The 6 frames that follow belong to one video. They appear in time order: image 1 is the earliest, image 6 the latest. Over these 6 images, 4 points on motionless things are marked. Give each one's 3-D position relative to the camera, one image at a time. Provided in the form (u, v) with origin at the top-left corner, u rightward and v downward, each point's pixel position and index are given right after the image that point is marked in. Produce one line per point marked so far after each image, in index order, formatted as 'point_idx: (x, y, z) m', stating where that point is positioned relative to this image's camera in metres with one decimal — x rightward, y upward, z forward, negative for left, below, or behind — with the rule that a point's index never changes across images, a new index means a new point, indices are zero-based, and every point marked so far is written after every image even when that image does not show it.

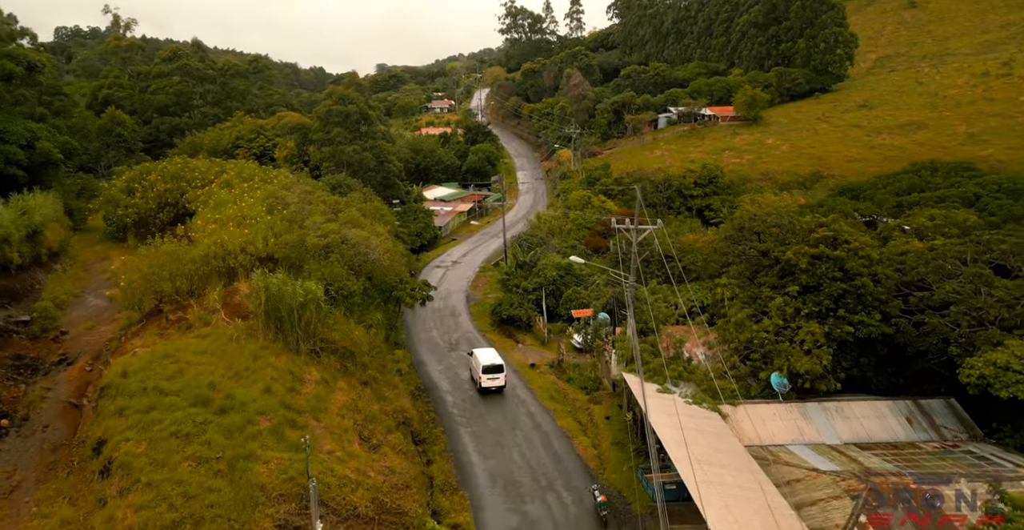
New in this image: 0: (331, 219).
0: (-5.4, +1.3, +18.8) m
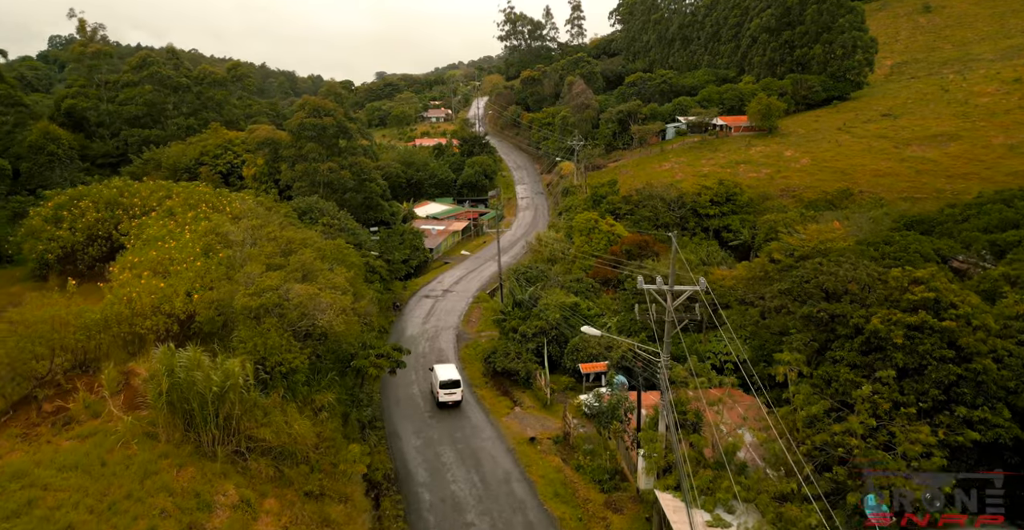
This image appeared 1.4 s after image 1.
0: (-5.5, 0.0, +15.0) m
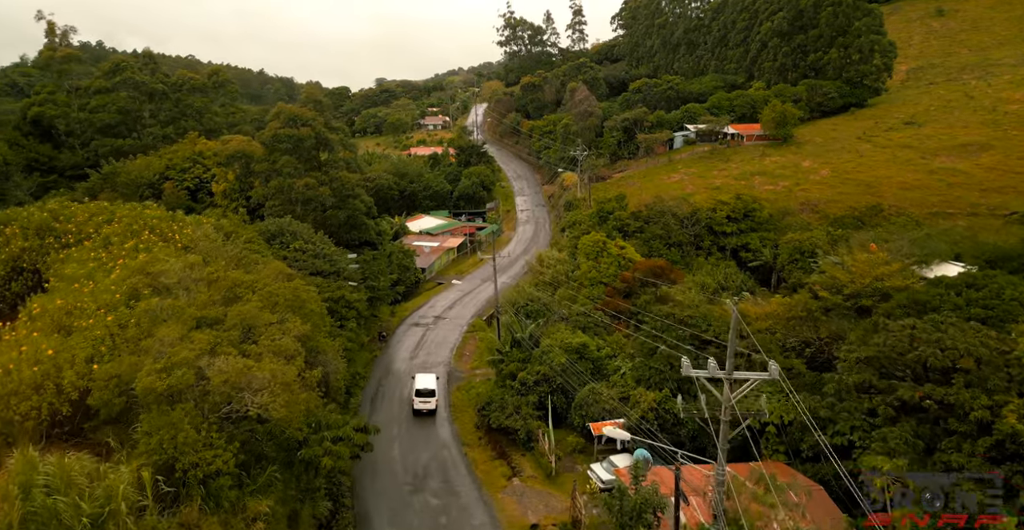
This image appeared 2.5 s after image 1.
0: (-5.6, -1.0, +11.9) m
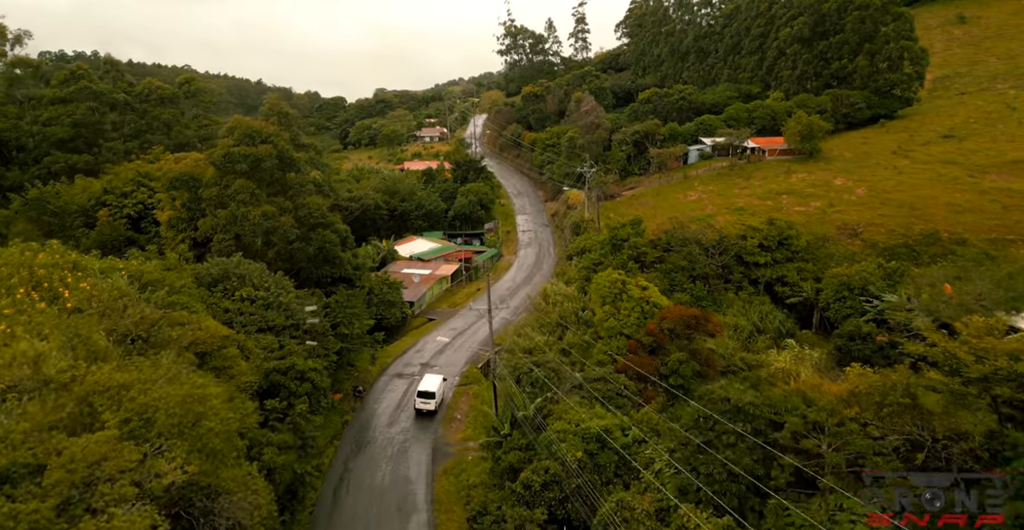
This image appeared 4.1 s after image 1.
0: (-5.6, -2.4, +7.4) m
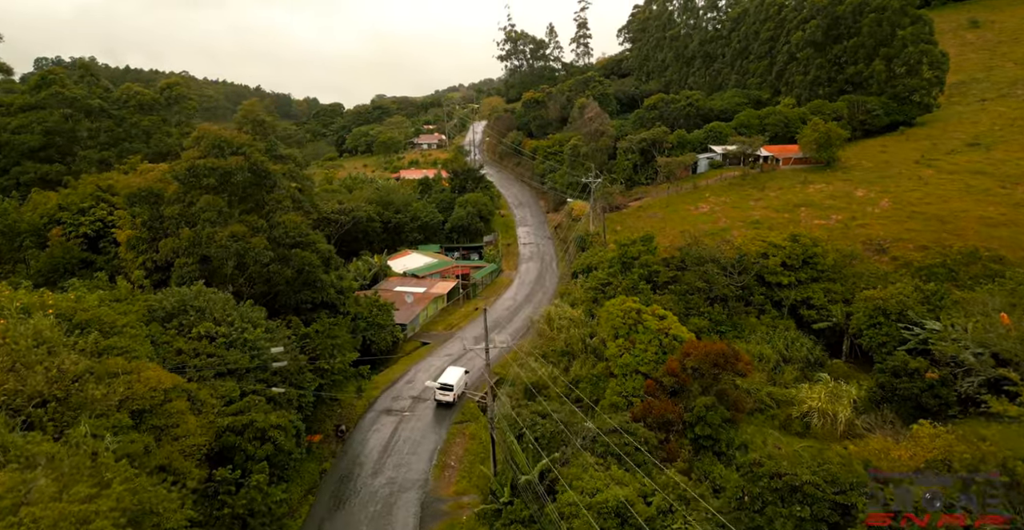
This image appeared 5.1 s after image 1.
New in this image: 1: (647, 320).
0: (-5.6, -3.0, +4.9) m
1: (+4.0, -1.6, +18.9) m
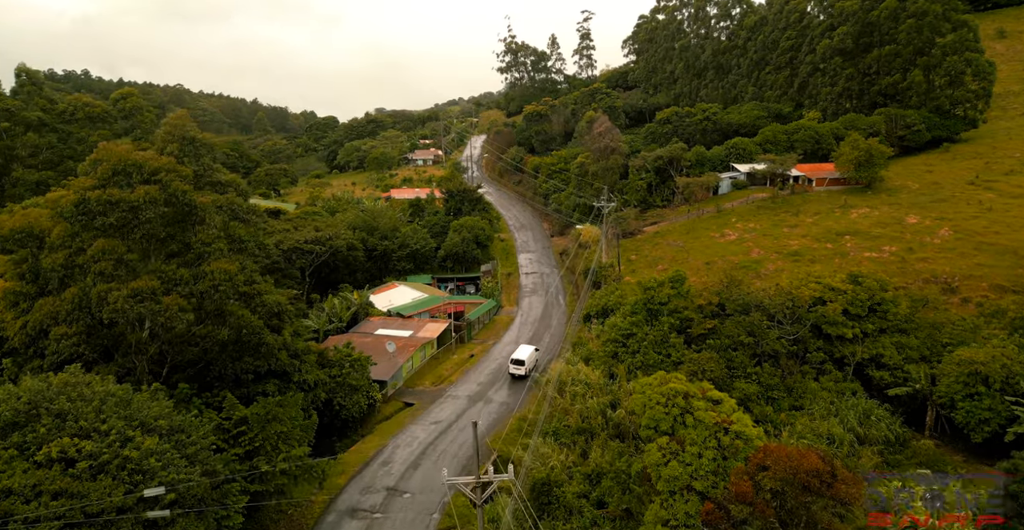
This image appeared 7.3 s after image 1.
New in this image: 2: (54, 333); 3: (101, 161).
0: (-5.5, -4.3, -0.1) m
1: (+4.1, -3.2, +13.9) m
2: (-9.9, -1.5, +14.0) m
3: (-9.6, +2.5, +15.1) m
